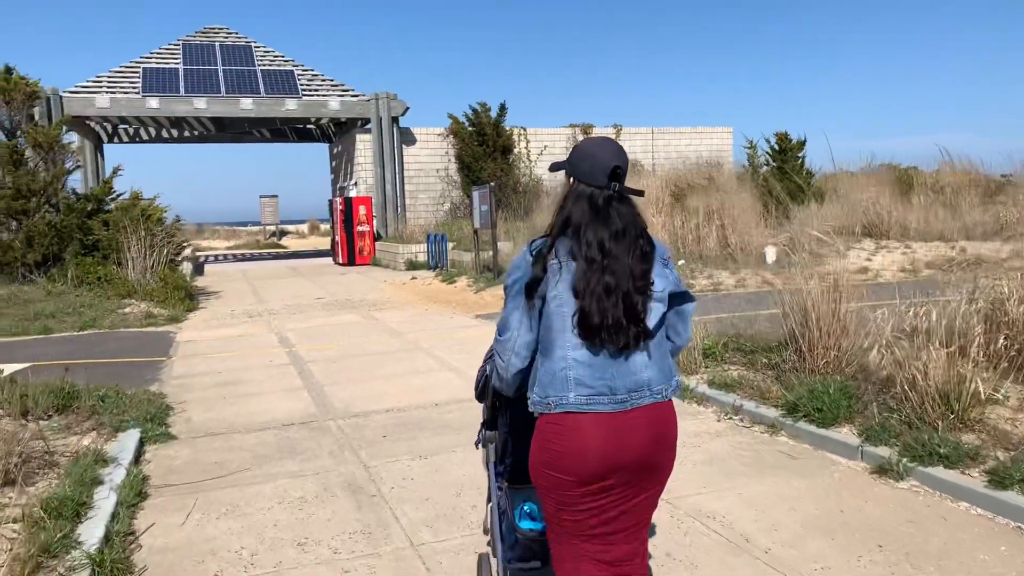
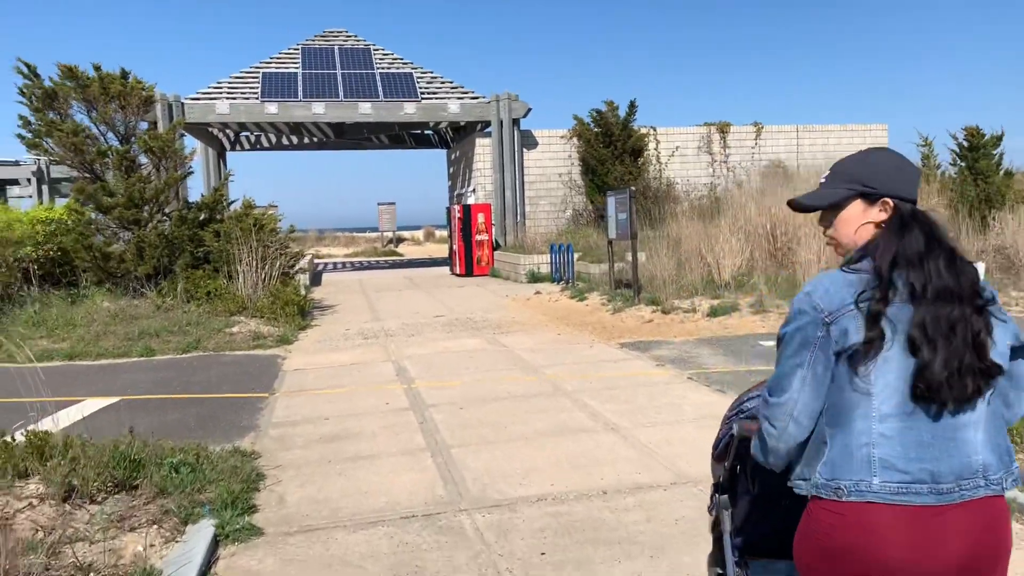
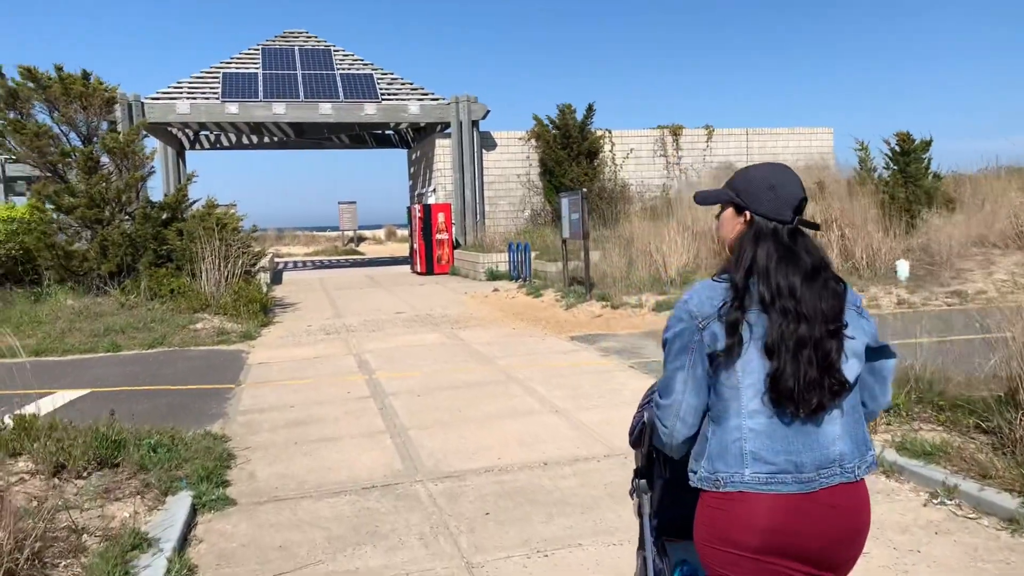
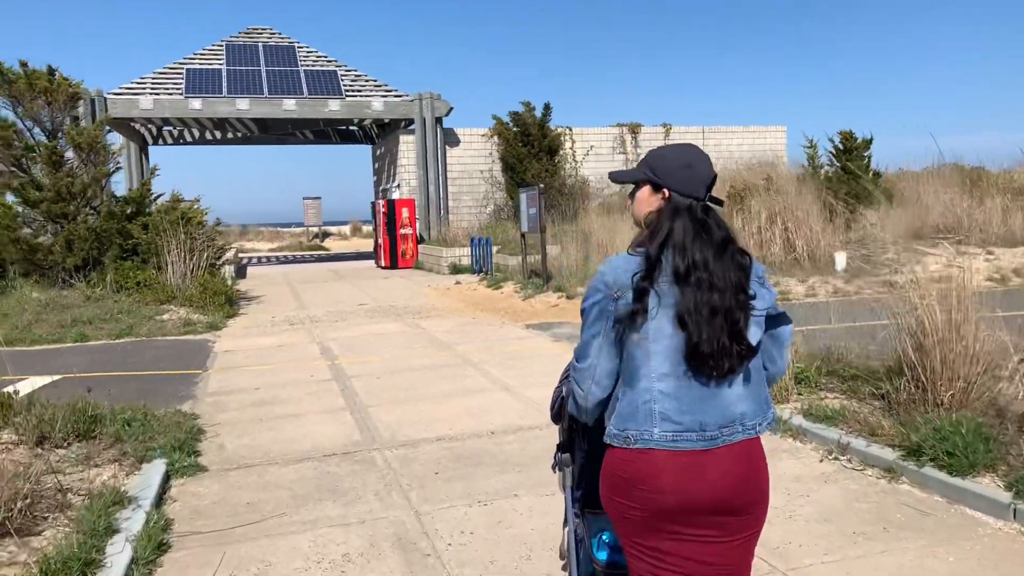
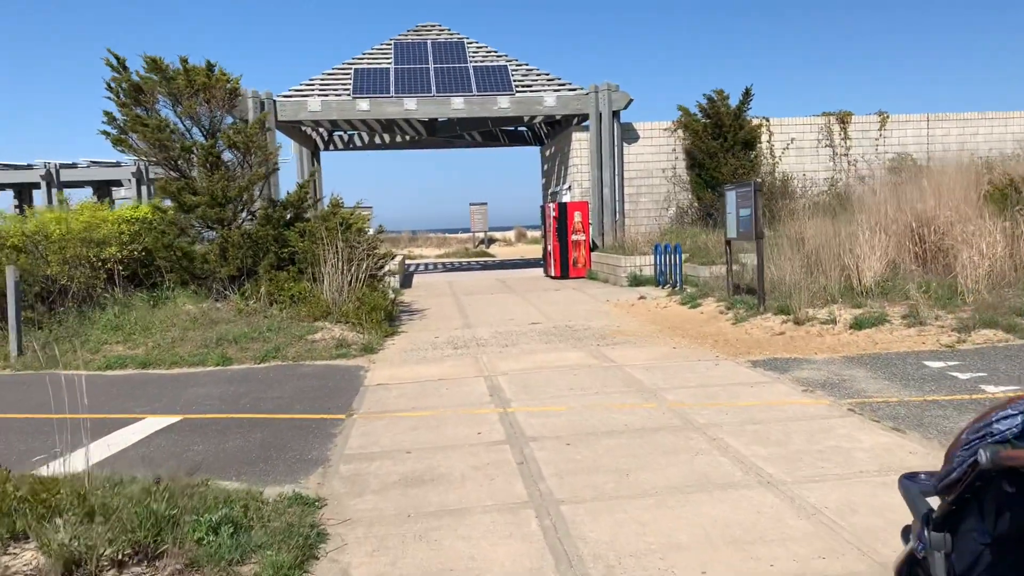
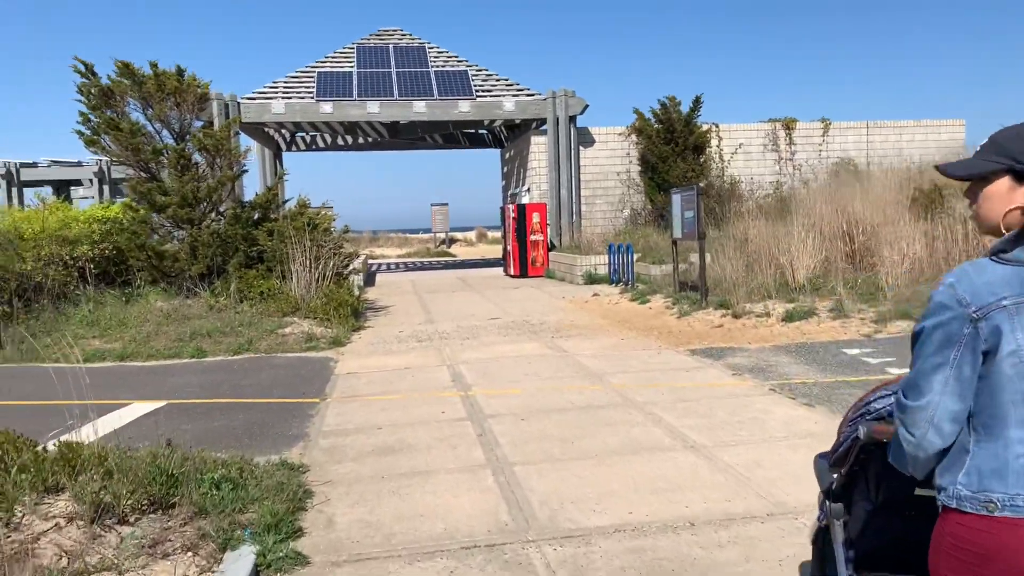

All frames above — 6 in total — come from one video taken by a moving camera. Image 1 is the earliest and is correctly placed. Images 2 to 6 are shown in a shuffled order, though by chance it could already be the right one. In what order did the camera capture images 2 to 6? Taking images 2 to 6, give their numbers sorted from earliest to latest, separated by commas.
4, 3, 2, 6, 5
